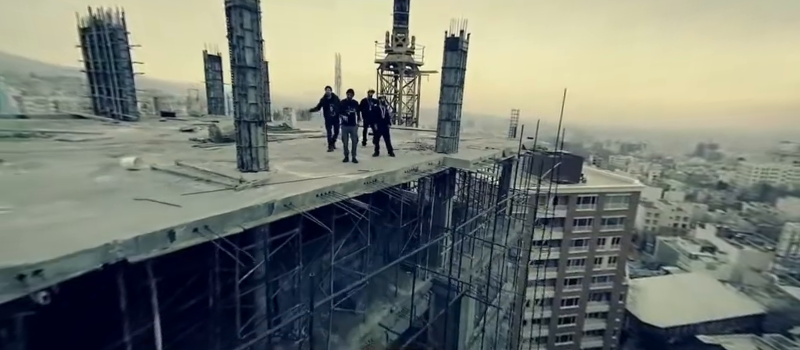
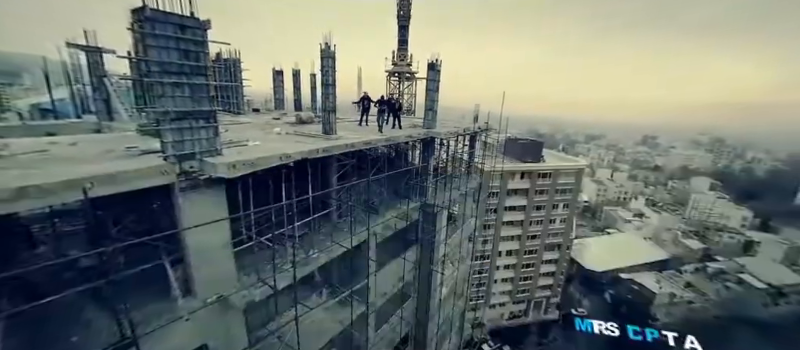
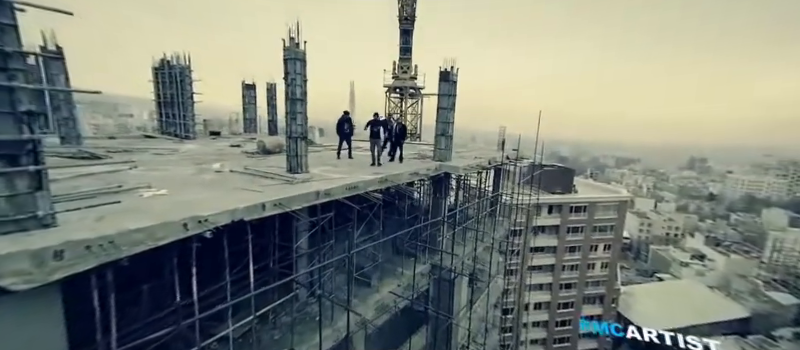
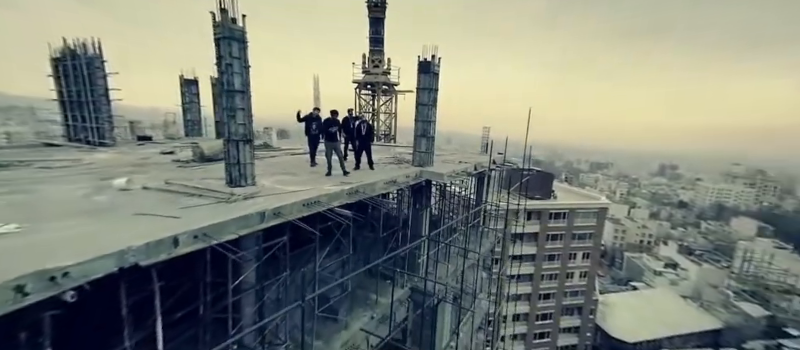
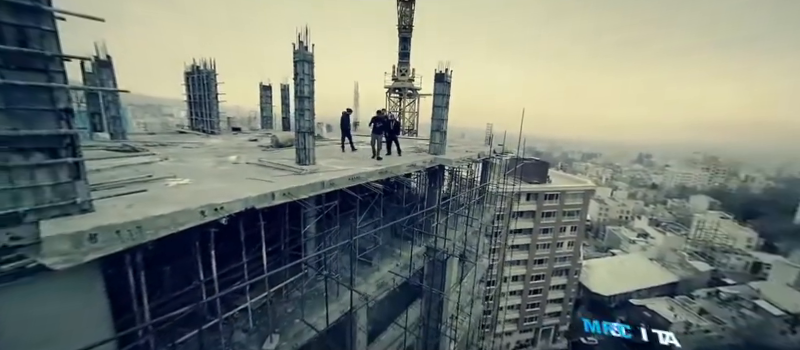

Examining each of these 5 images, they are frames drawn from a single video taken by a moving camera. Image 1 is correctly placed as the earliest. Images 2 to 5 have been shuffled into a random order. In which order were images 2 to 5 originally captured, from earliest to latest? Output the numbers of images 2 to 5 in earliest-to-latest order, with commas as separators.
4, 5, 3, 2
